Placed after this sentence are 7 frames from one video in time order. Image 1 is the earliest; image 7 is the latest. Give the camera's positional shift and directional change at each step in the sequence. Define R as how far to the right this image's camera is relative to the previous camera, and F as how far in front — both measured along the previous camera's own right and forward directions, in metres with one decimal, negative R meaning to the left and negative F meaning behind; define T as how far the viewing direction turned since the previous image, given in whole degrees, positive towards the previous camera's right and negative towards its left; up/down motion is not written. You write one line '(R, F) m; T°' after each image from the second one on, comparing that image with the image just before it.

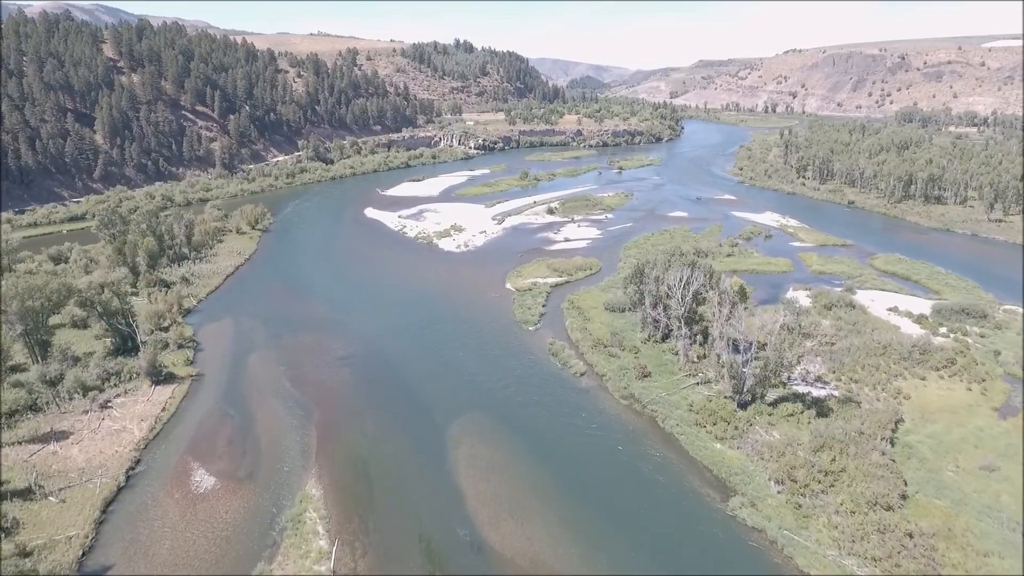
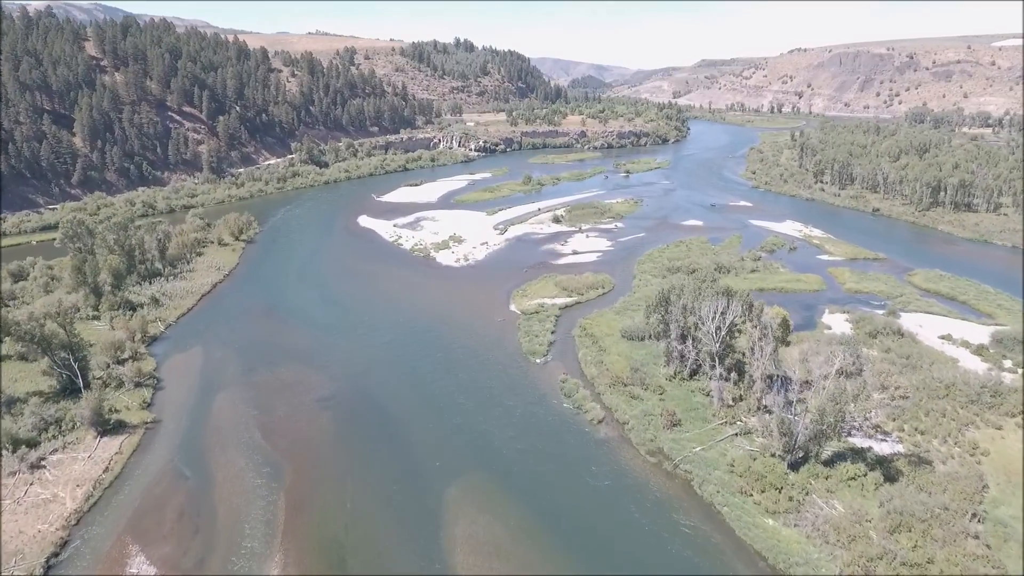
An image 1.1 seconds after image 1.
(-0.3, +4.8) m; 0°
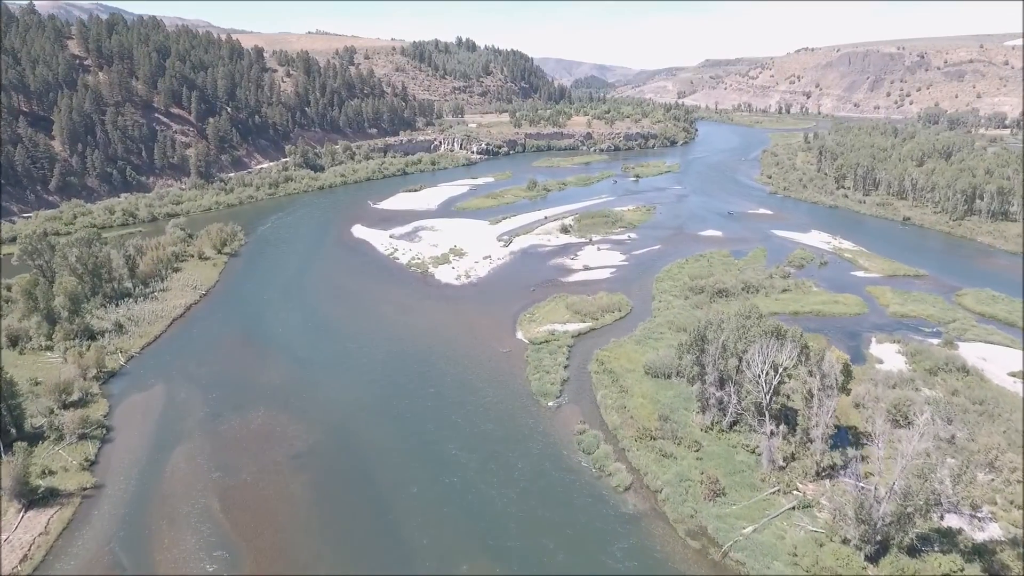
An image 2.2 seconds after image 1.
(-0.3, +4.9) m; 0°
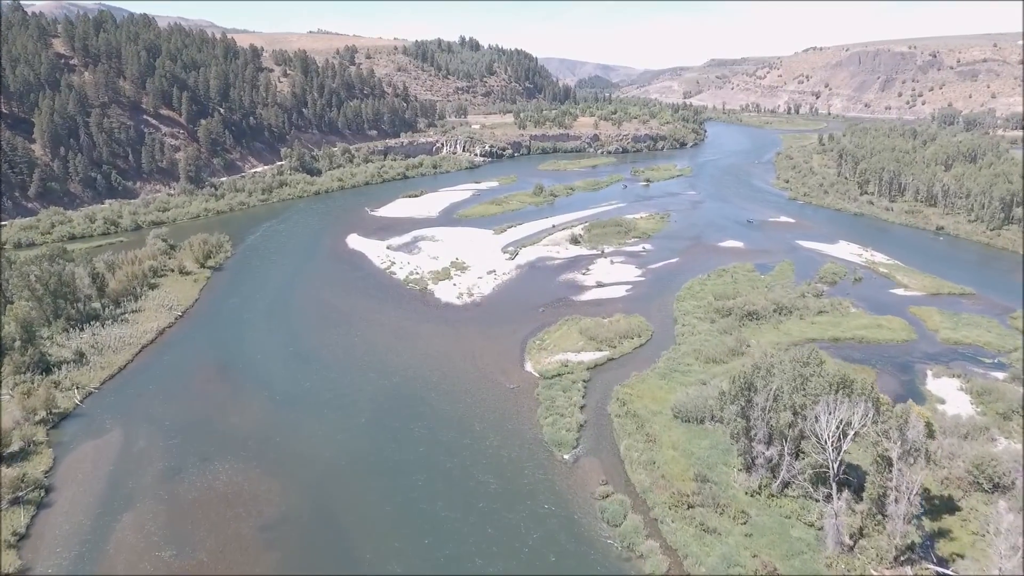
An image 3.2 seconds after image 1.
(-0.3, +4.4) m; 0°
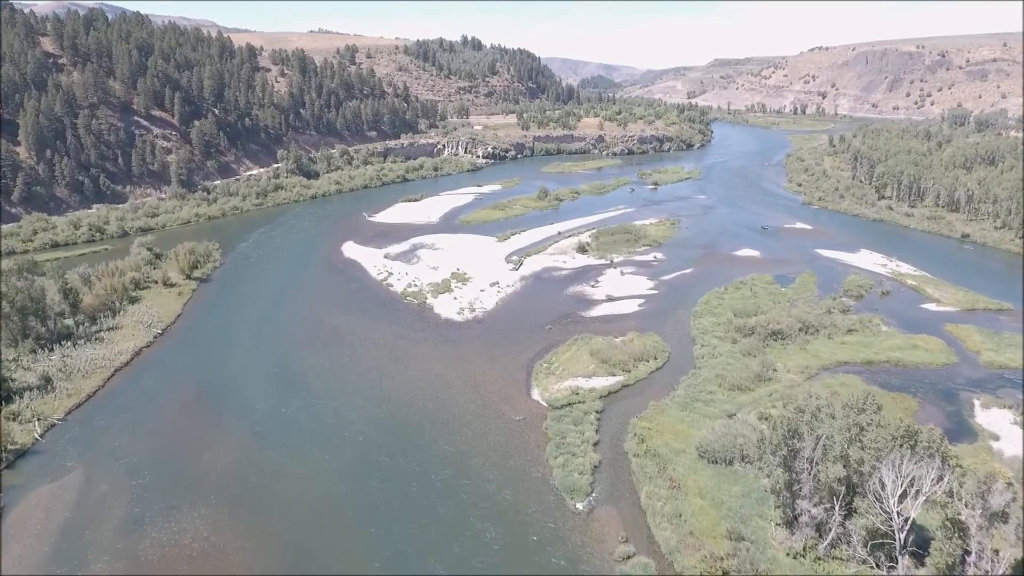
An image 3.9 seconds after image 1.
(-0.2, +3.1) m; 0°
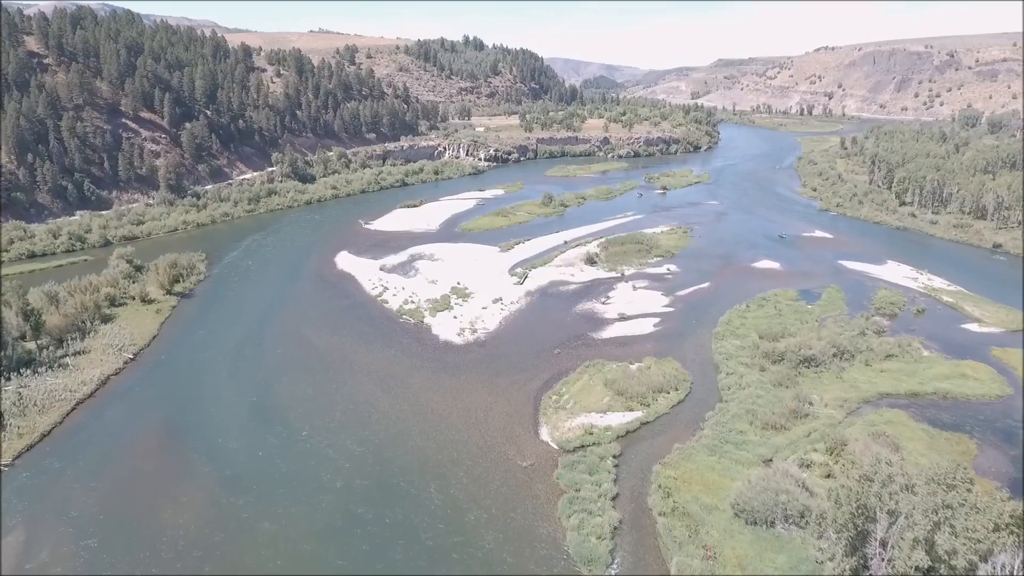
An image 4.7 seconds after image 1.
(-0.2, +3.5) m; 0°
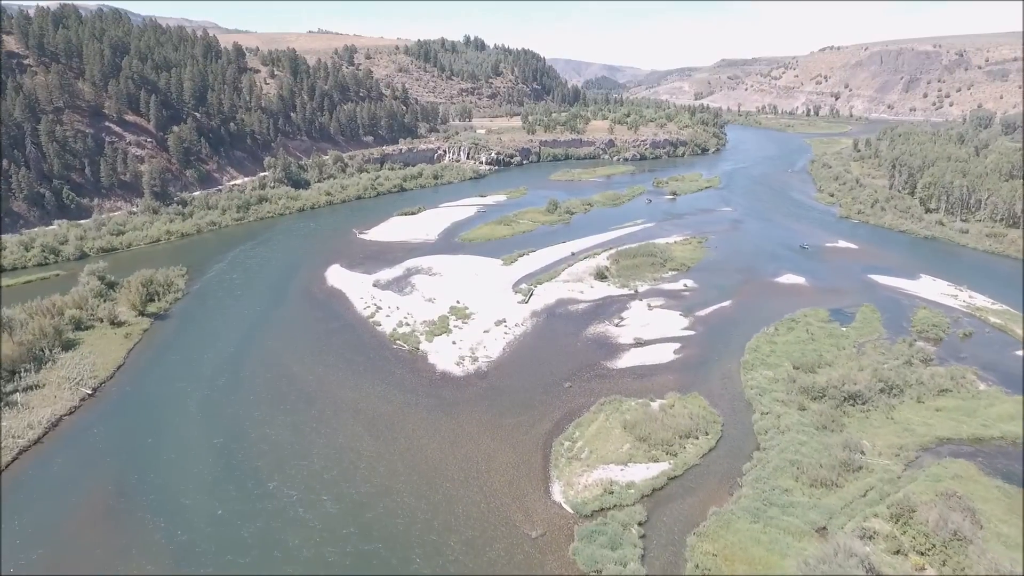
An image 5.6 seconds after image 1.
(-0.2, +4.0) m; 0°
